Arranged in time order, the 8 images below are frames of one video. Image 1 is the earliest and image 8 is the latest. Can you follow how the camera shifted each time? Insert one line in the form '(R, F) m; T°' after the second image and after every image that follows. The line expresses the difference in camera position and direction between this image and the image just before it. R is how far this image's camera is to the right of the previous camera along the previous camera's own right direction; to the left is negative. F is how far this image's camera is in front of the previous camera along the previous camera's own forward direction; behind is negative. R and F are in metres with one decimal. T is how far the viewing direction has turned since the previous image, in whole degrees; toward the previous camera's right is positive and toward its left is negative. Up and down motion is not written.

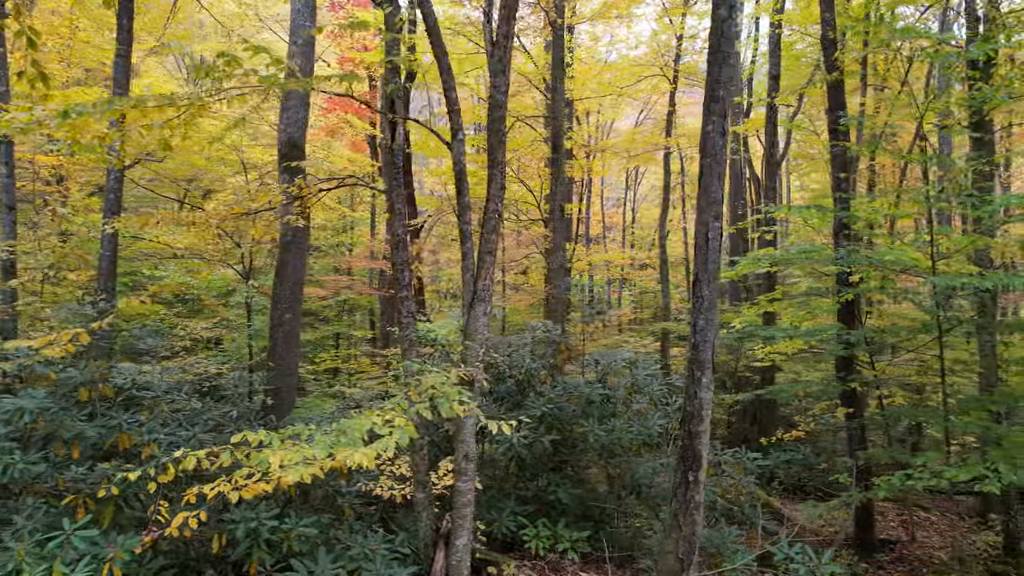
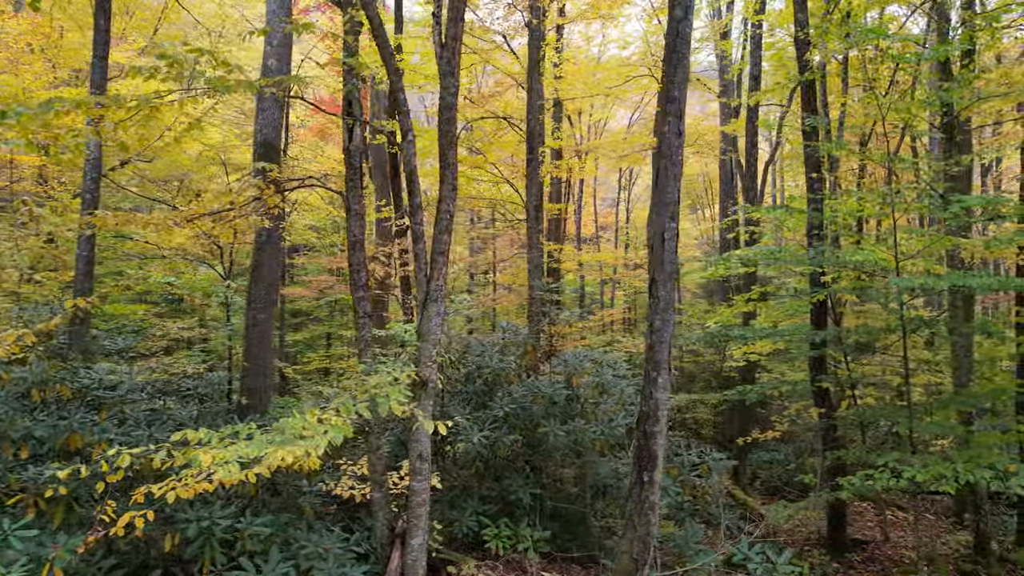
(+0.6, 0.0) m; 0°
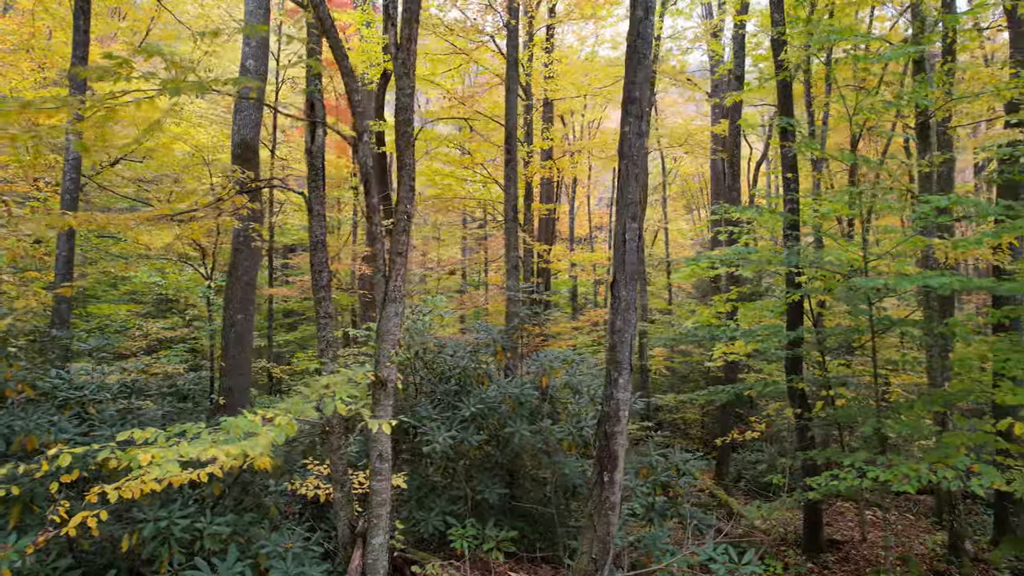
(+0.5, 0.0) m; 0°
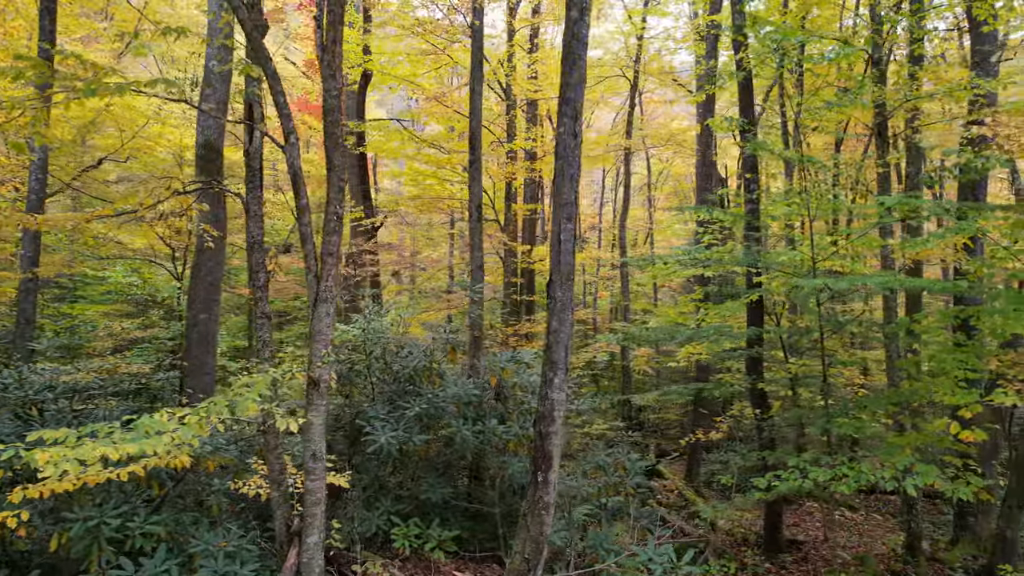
(+0.9, 0.0) m; 0°
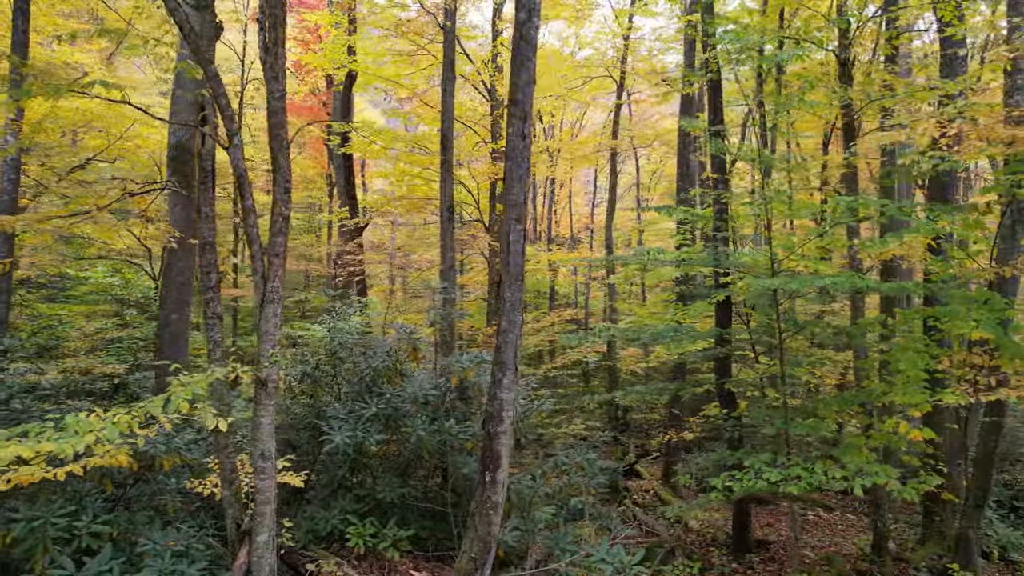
(+0.7, 0.0) m; 0°
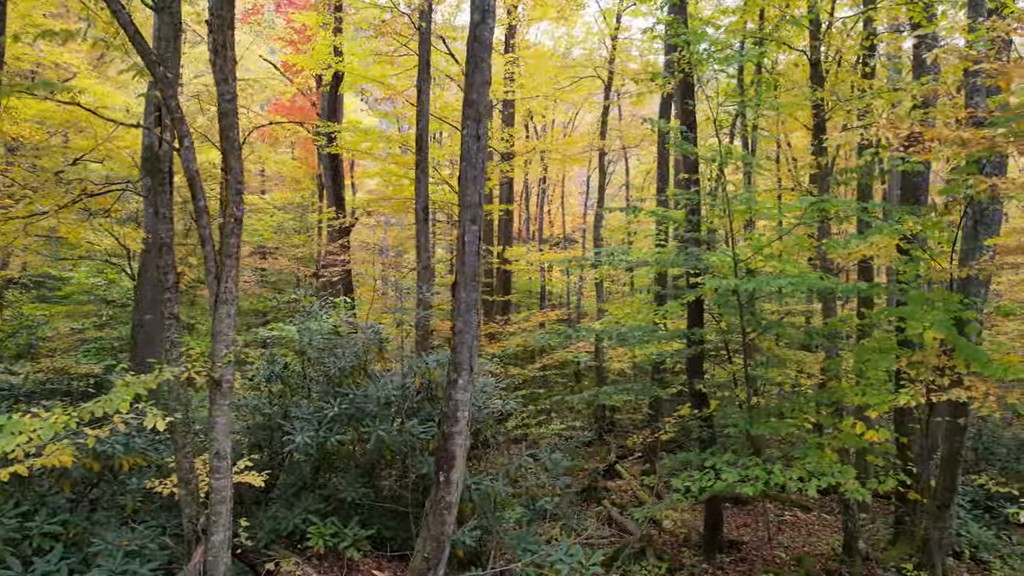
(+0.6, 0.0) m; 0°
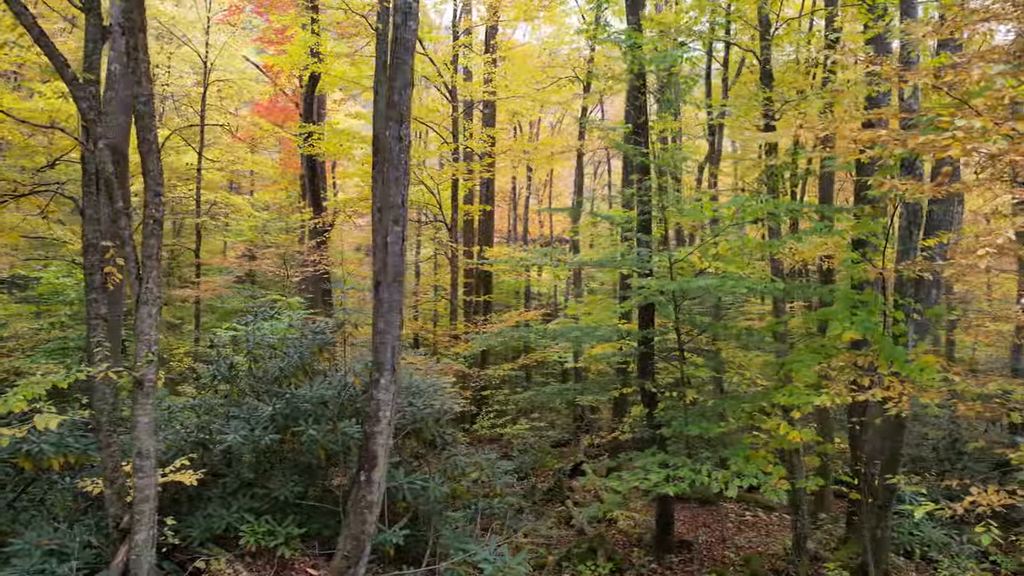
(+1.1, 0.0) m; 0°
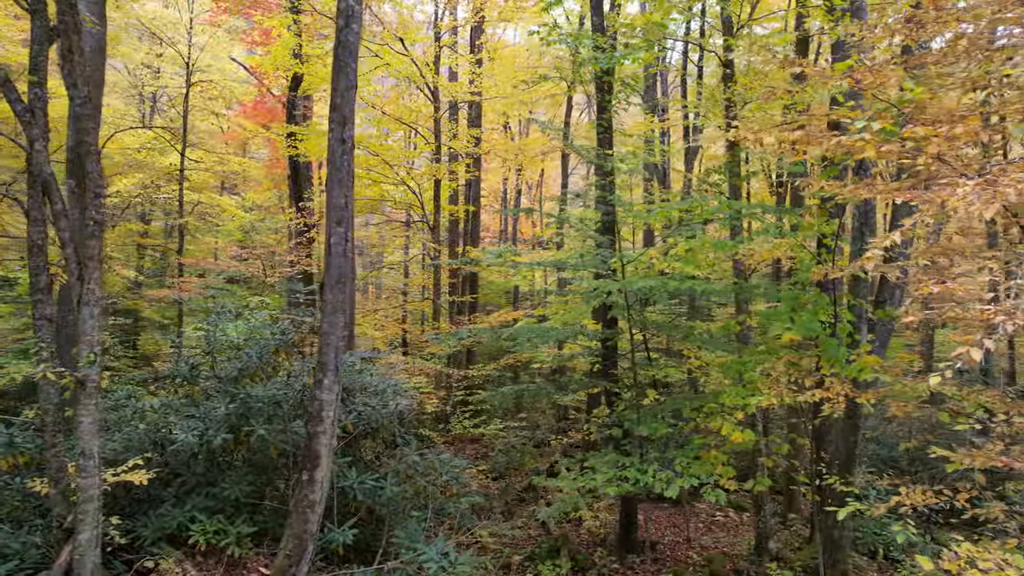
(+0.8, 0.0) m; 0°
